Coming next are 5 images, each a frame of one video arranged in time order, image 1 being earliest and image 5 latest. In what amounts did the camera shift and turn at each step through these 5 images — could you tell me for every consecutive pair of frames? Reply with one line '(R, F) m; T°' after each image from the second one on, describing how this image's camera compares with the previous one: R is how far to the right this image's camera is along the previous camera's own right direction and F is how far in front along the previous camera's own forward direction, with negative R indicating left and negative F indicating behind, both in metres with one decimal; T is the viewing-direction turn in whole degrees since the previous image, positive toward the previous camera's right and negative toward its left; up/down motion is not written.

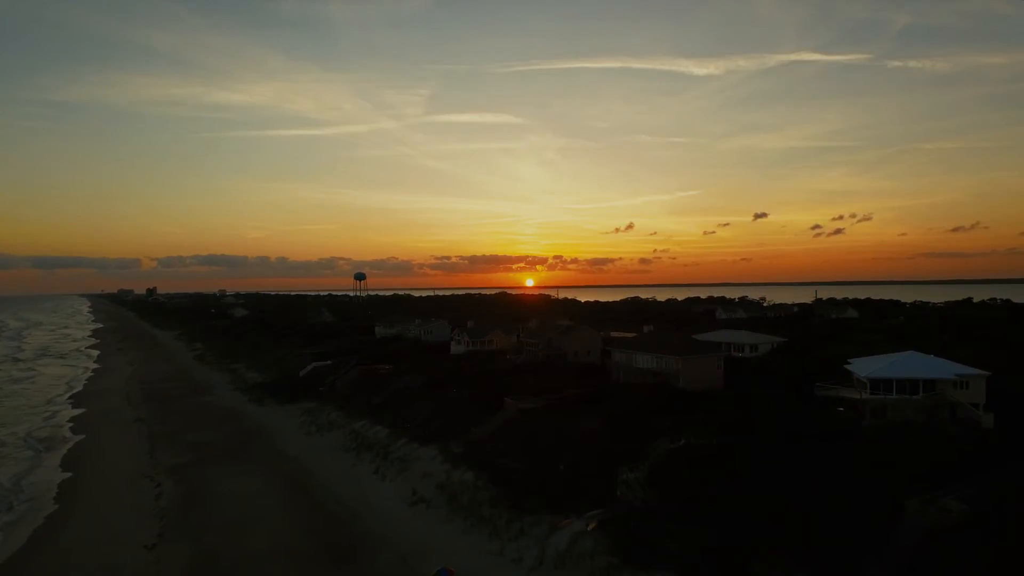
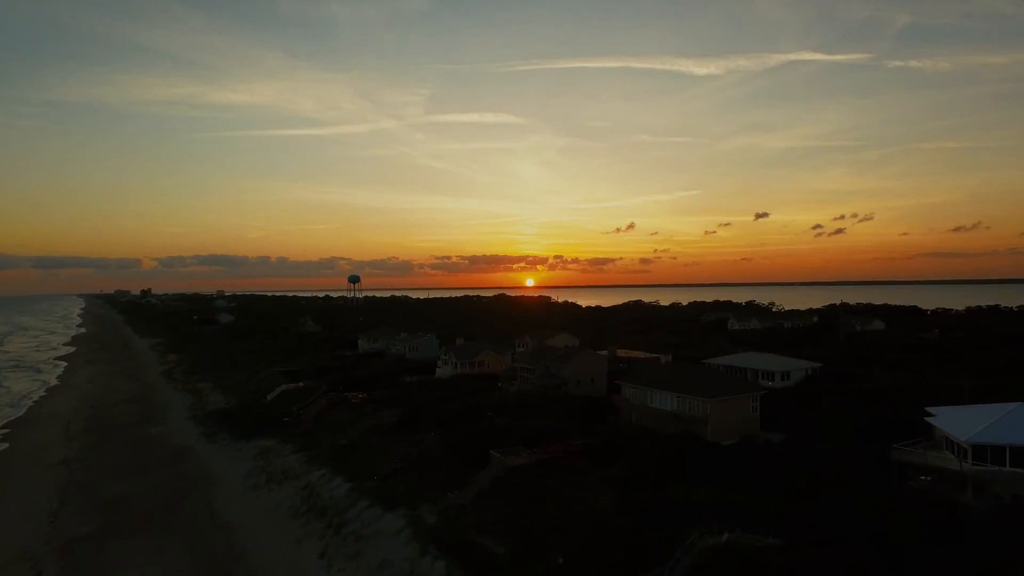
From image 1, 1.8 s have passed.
(+0.5, +5.7) m; 0°
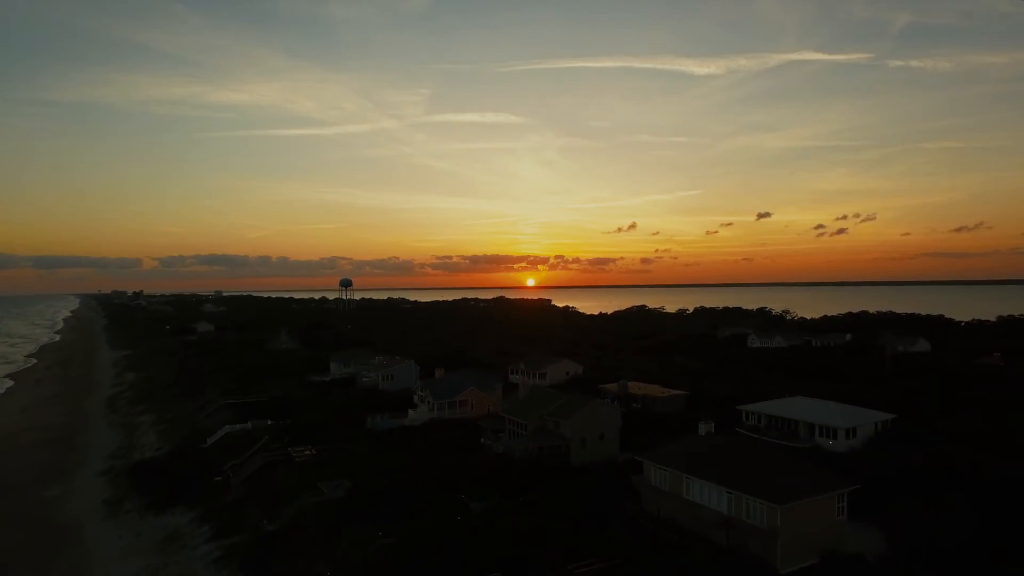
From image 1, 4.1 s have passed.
(+0.6, +7.7) m; 0°
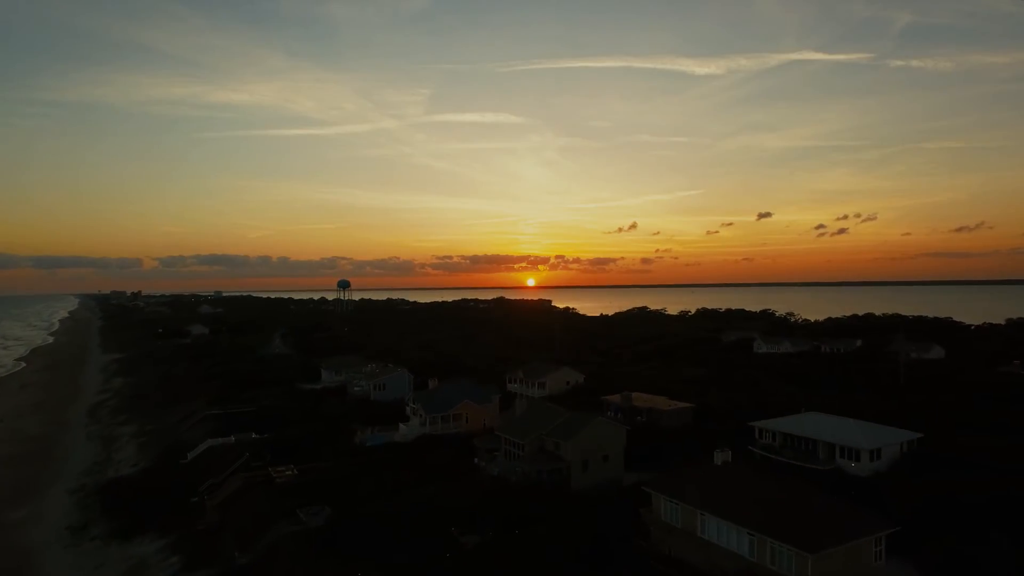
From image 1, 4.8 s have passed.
(+0.2, +2.0) m; 0°
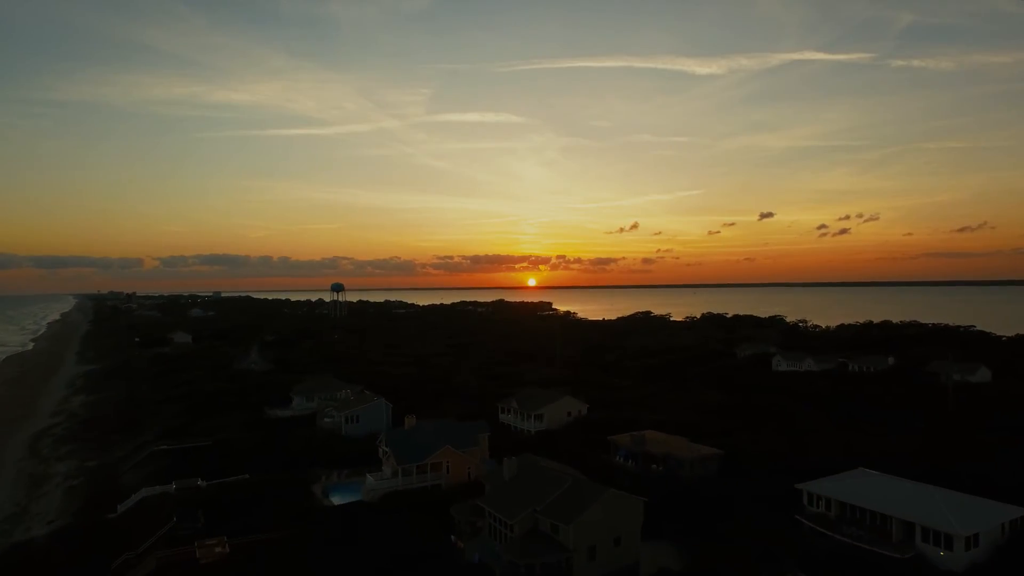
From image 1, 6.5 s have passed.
(+0.5, +5.7) m; 0°
